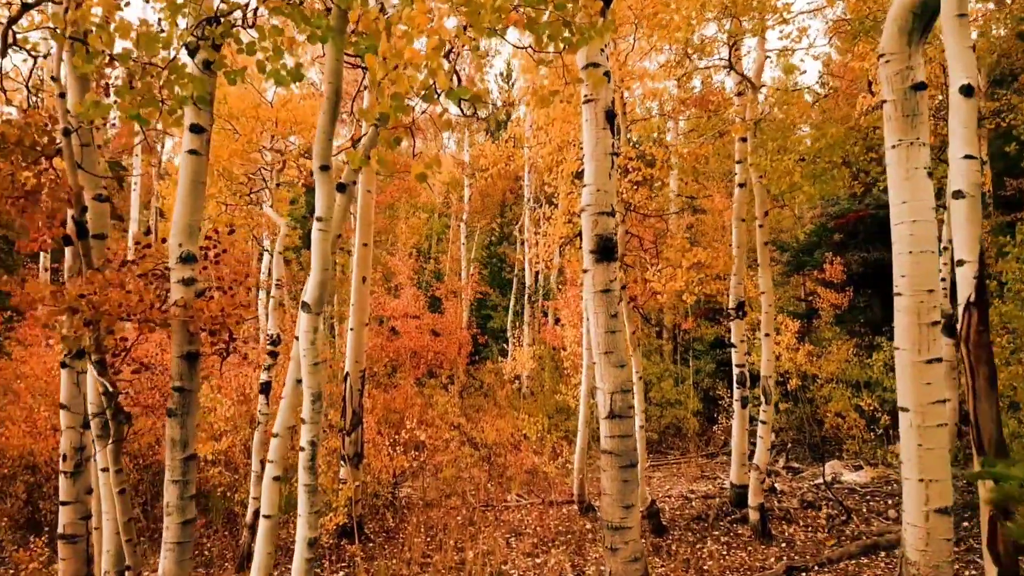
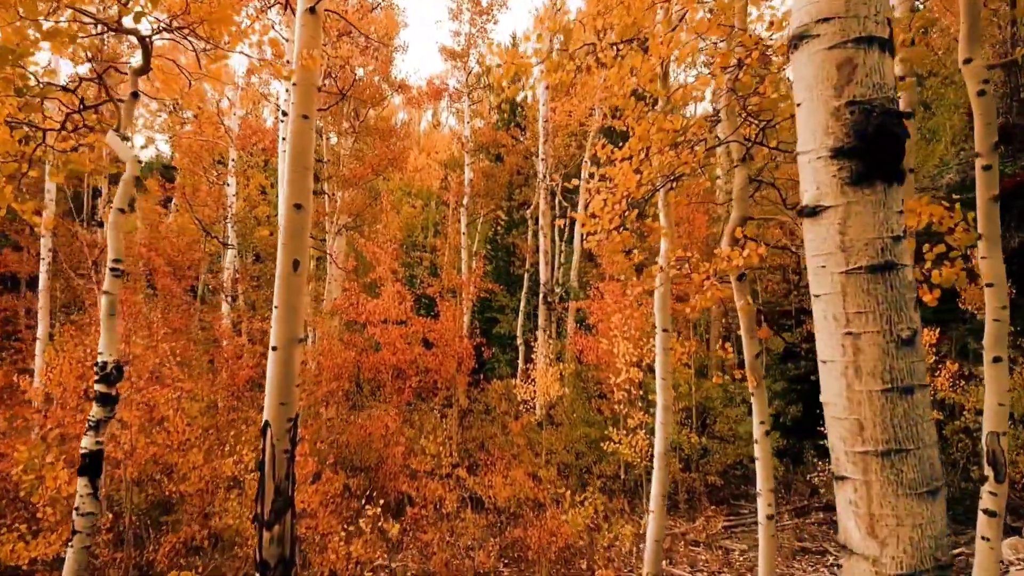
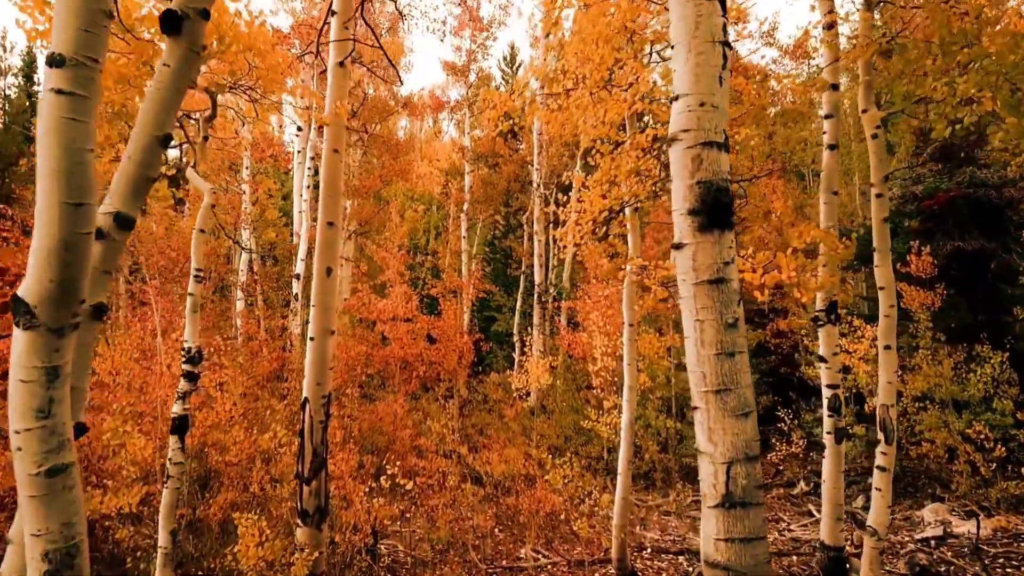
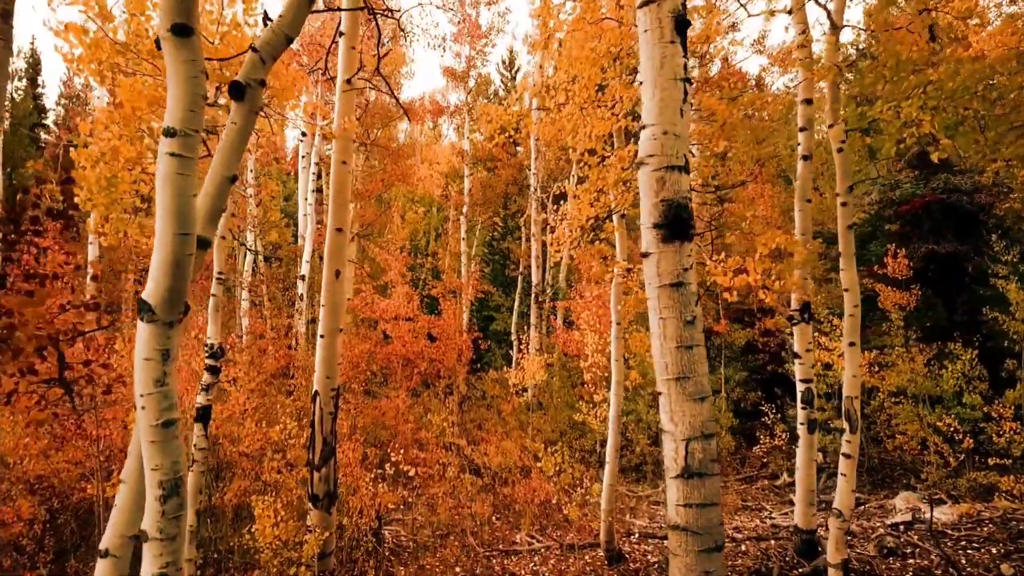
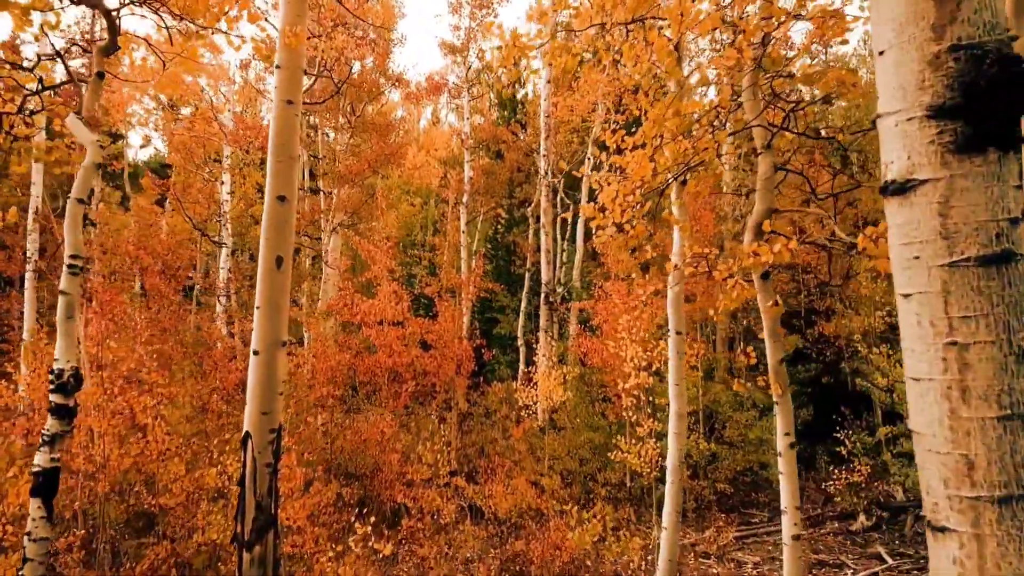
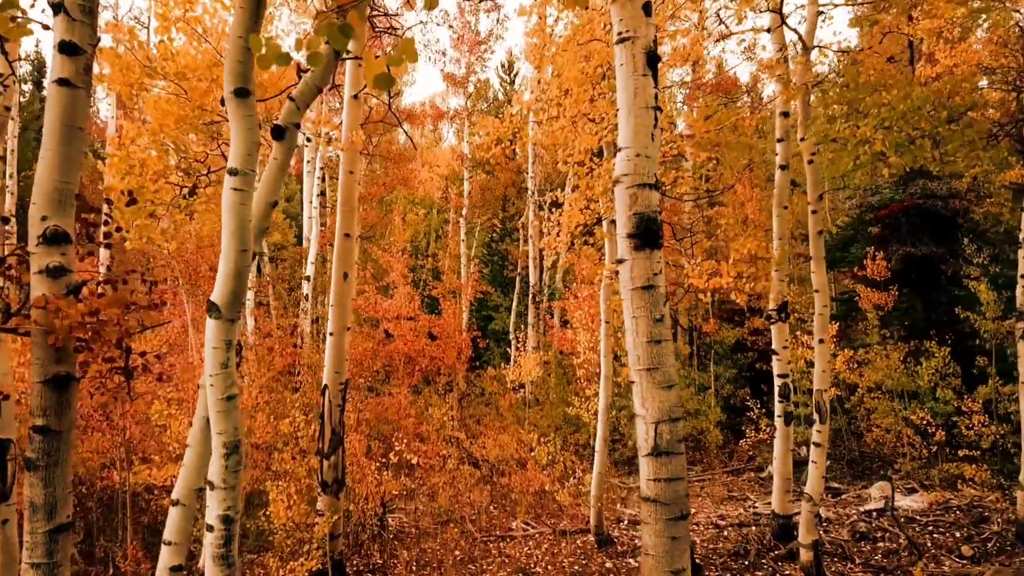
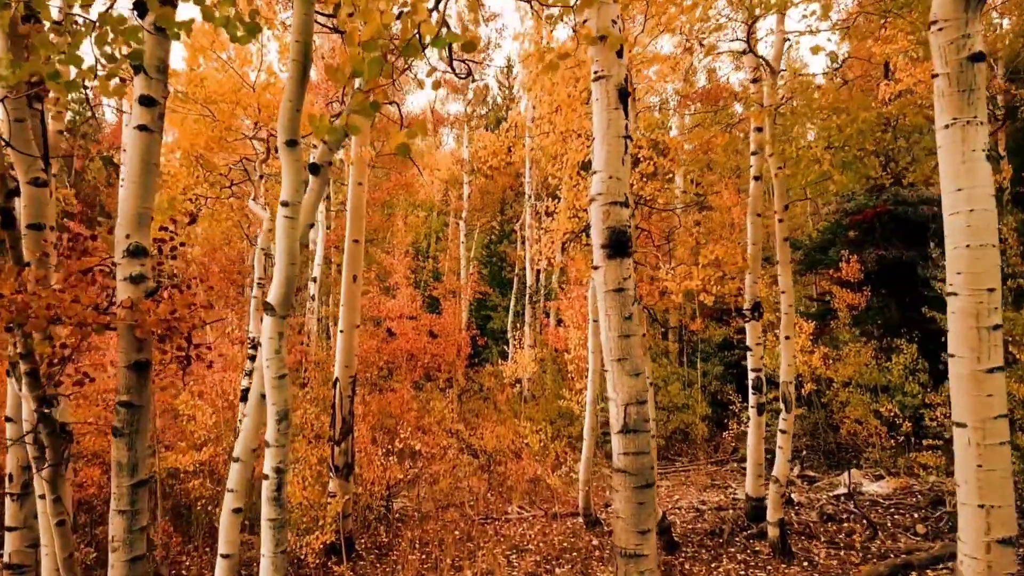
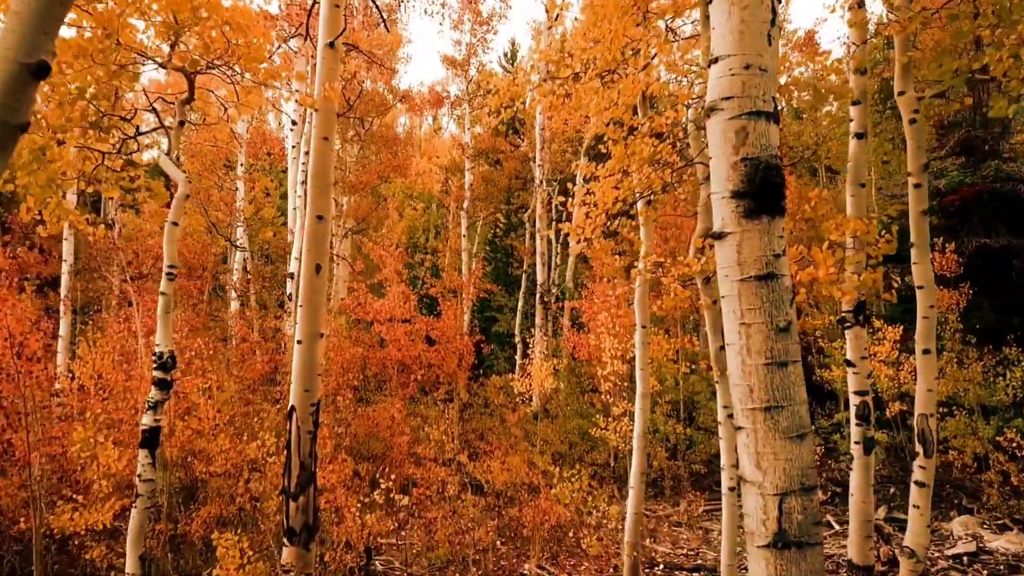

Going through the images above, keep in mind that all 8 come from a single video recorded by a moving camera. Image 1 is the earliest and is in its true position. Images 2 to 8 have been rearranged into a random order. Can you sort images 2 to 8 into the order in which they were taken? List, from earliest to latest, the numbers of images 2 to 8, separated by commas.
7, 6, 4, 3, 8, 2, 5
